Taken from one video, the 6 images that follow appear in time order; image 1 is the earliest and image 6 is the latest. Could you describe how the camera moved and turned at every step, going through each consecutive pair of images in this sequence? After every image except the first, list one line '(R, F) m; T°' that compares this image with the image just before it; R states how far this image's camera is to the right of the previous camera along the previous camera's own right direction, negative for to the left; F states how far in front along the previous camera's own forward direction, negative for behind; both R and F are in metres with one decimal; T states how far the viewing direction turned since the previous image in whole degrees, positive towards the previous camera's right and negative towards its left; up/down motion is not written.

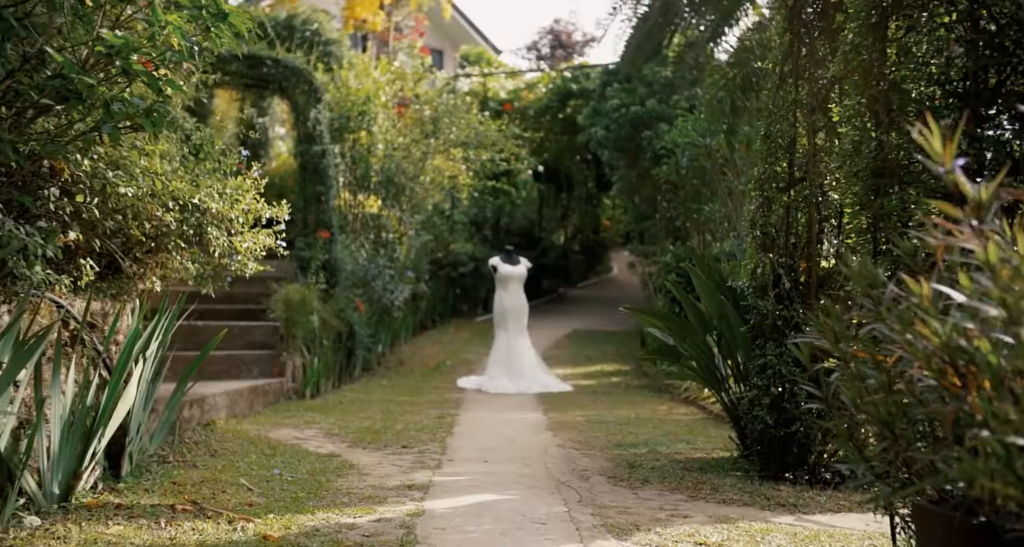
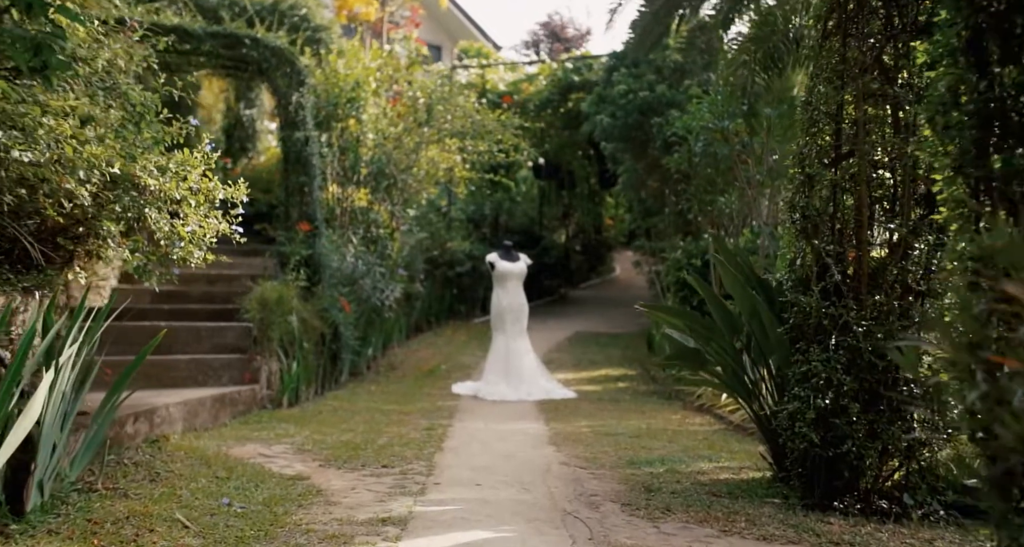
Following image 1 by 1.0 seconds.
(0.0, +0.8) m; 0°
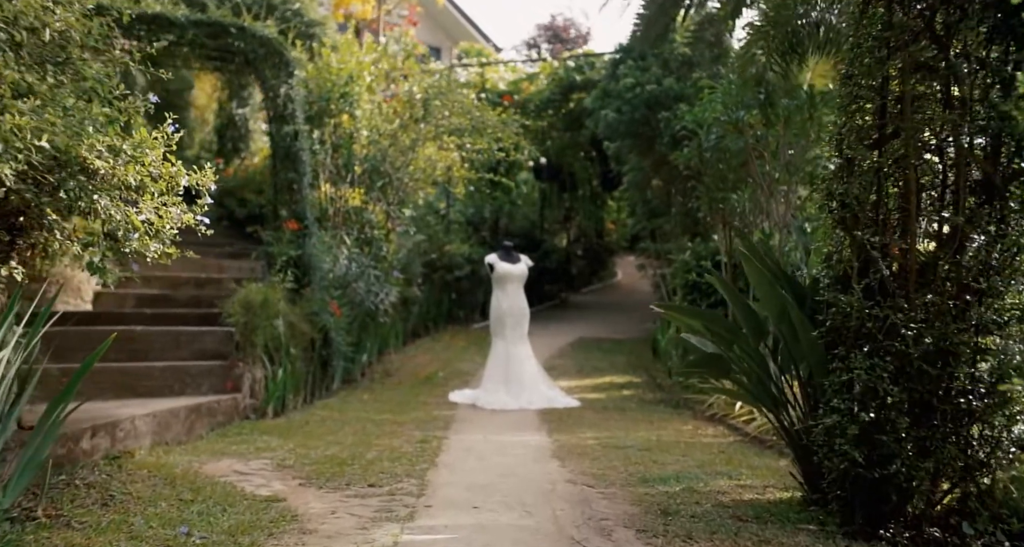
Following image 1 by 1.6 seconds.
(0.0, +0.5) m; 0°
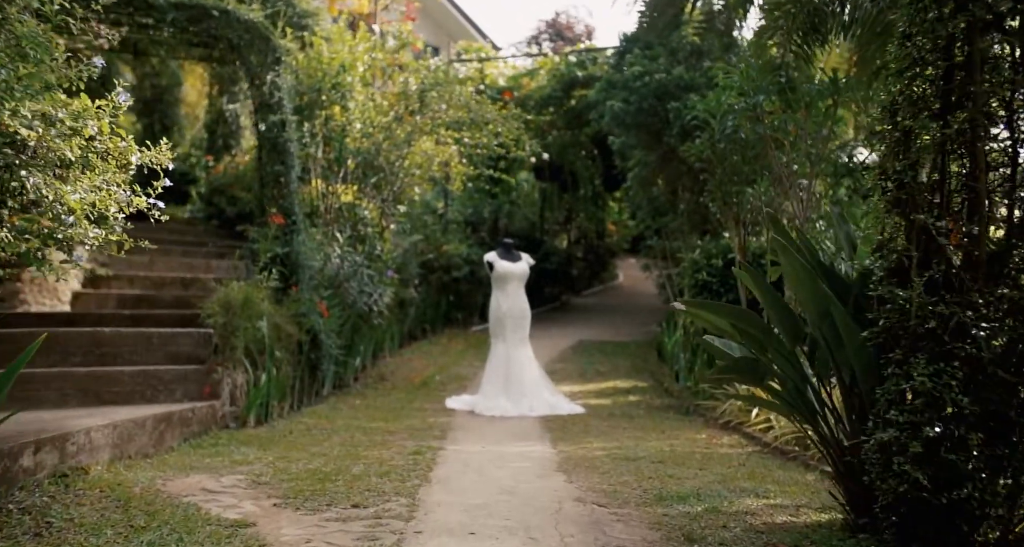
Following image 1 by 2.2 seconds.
(0.0, +0.6) m; 0°
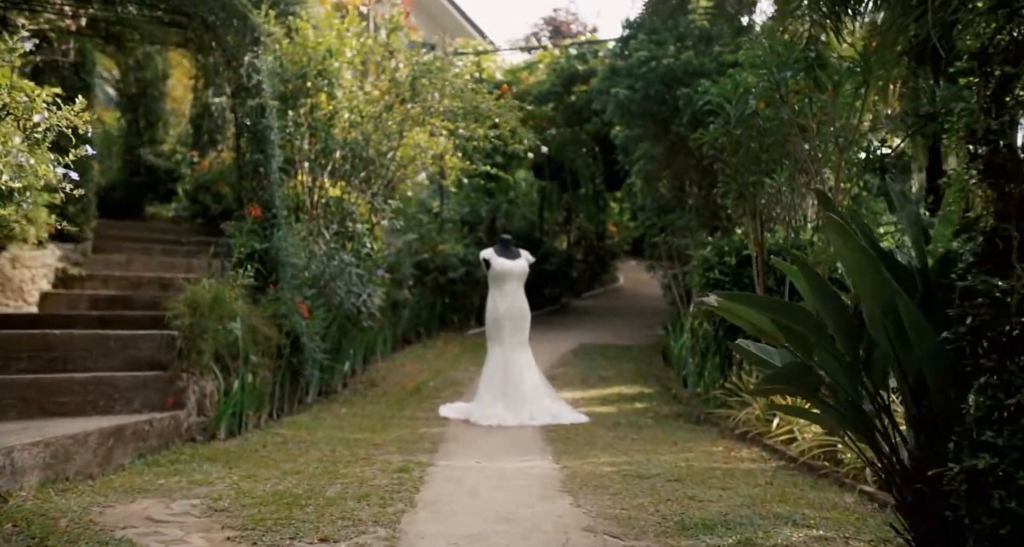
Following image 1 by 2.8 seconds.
(0.0, +0.7) m; 0°
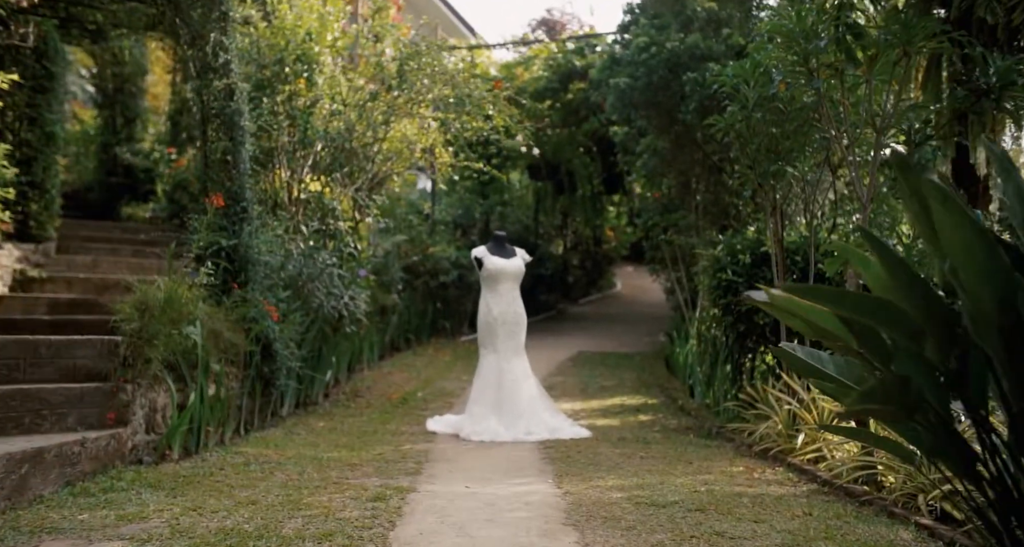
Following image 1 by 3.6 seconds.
(0.0, +0.8) m; 0°
